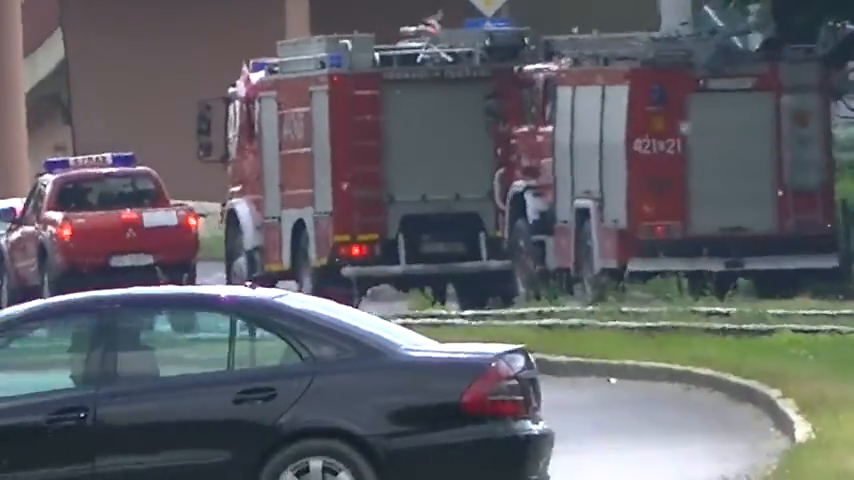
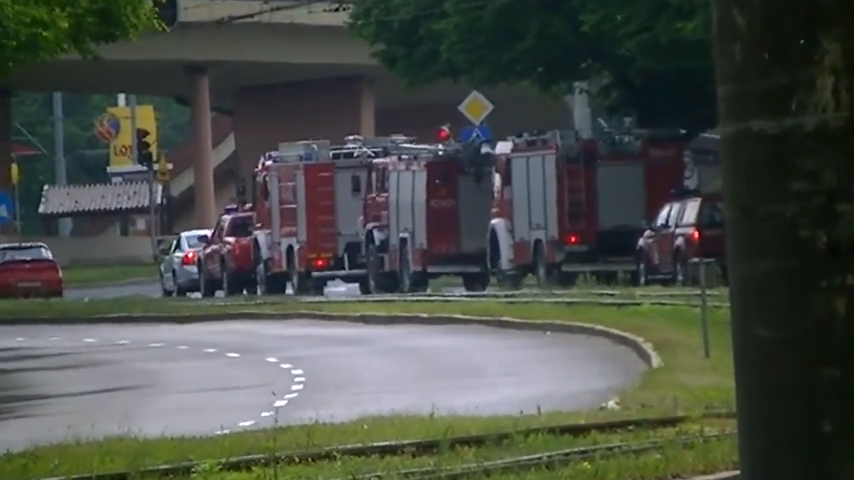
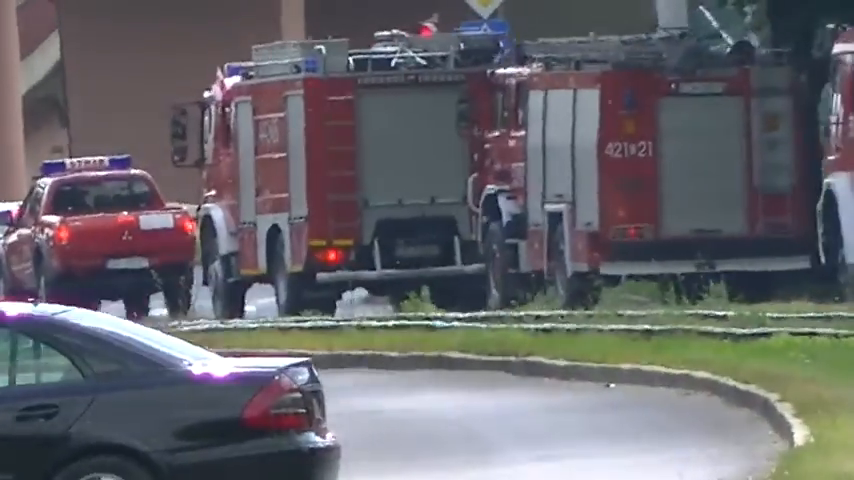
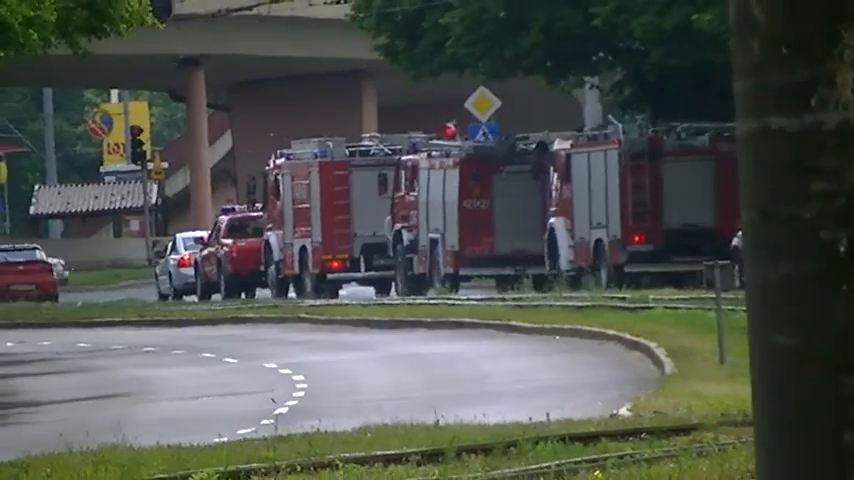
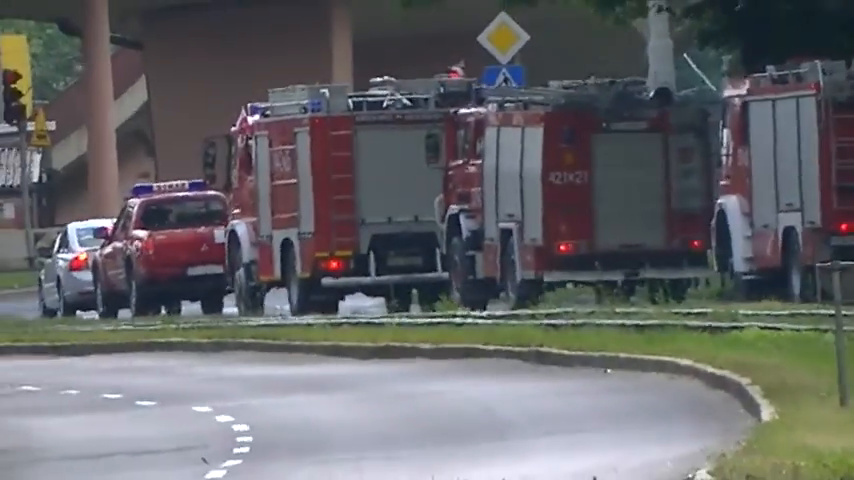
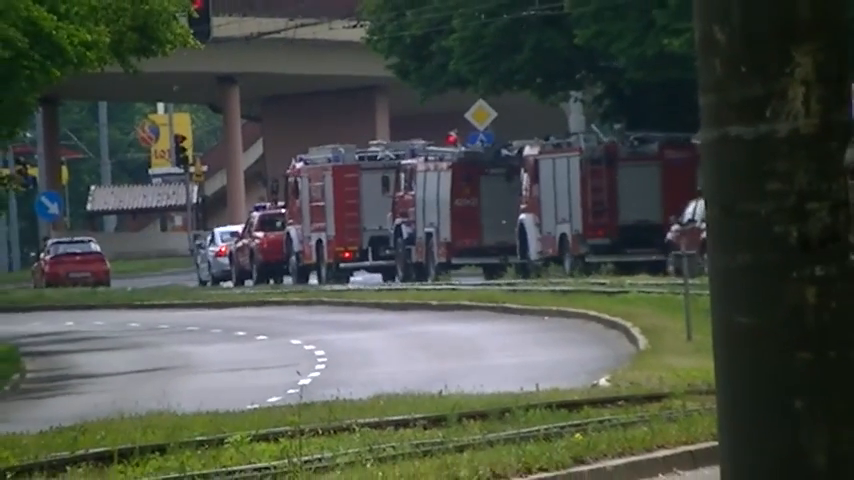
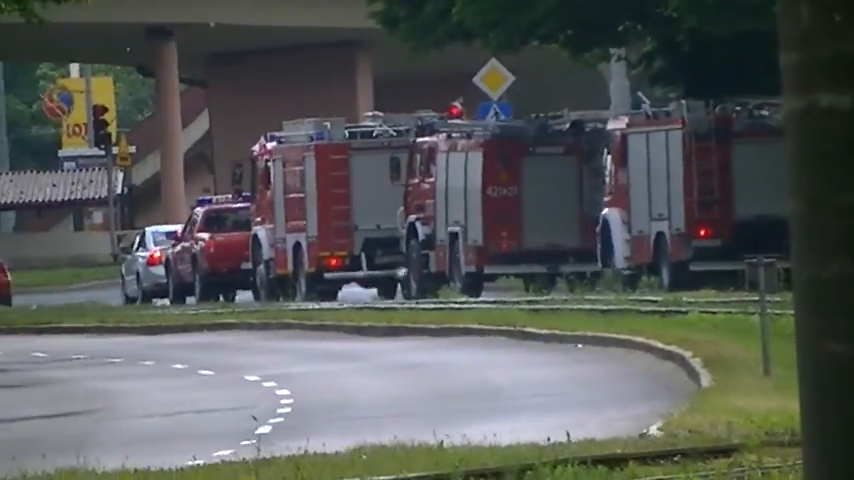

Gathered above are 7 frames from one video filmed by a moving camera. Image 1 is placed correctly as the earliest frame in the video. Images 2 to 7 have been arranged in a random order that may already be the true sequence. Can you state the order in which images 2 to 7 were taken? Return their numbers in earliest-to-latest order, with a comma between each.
3, 5, 7, 4, 6, 2
